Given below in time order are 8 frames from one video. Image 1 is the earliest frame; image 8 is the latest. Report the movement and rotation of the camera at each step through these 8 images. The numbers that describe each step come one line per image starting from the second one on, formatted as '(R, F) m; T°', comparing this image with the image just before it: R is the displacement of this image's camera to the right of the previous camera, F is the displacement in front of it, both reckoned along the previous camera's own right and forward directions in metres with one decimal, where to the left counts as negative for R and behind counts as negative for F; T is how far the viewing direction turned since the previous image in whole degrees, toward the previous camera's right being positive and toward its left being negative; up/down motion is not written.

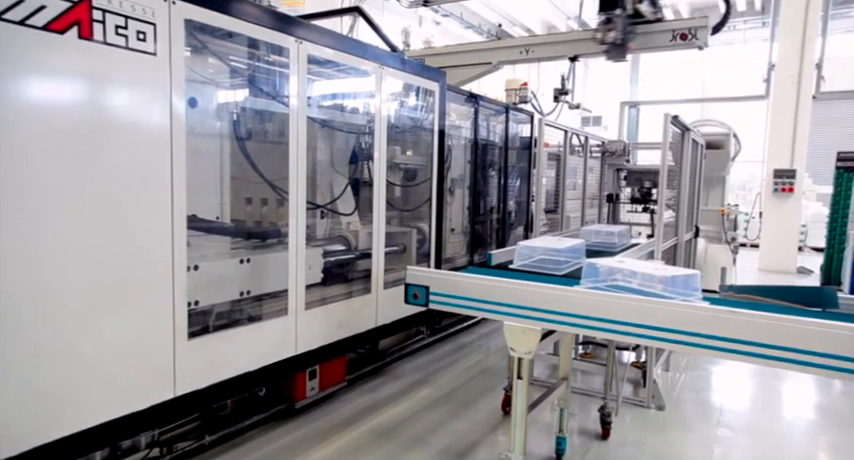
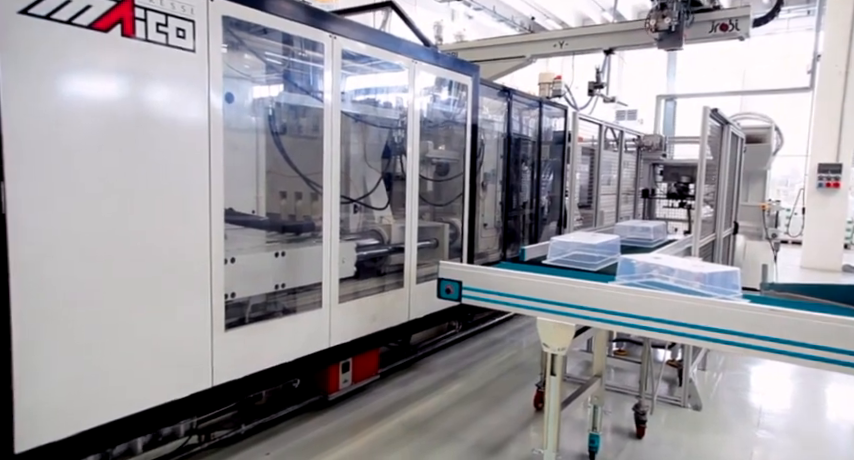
(0.0, 0.0) m; -3°
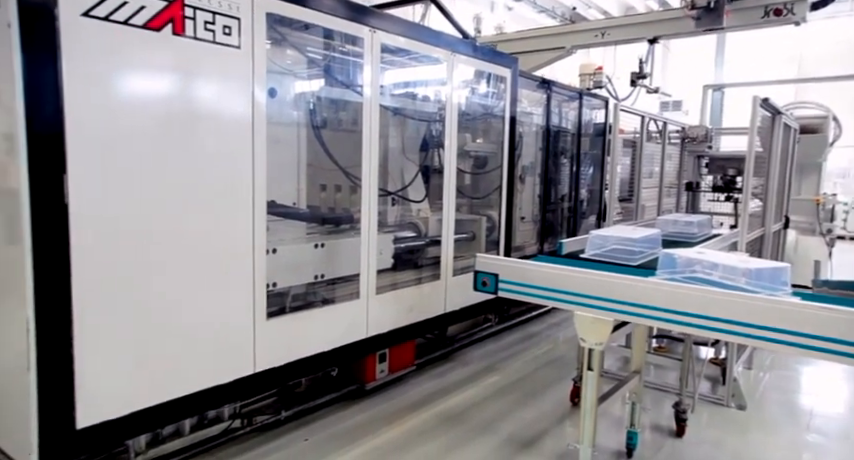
(0.0, 0.0) m; -4°
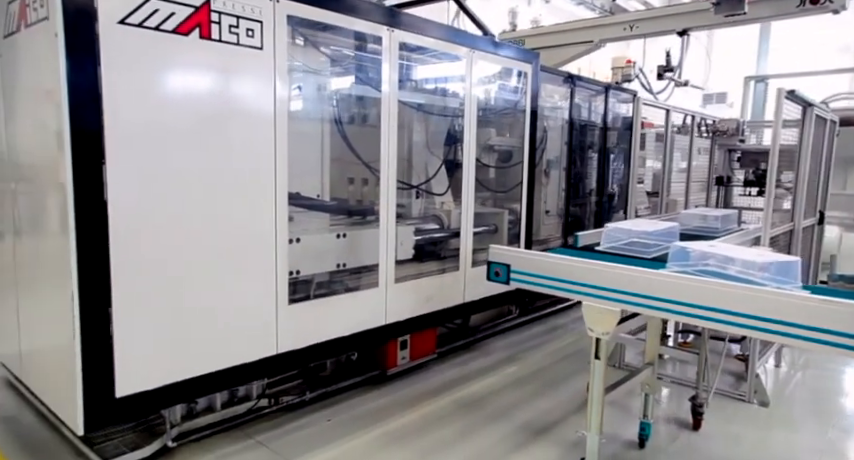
(+0.1, -0.1) m; -4°
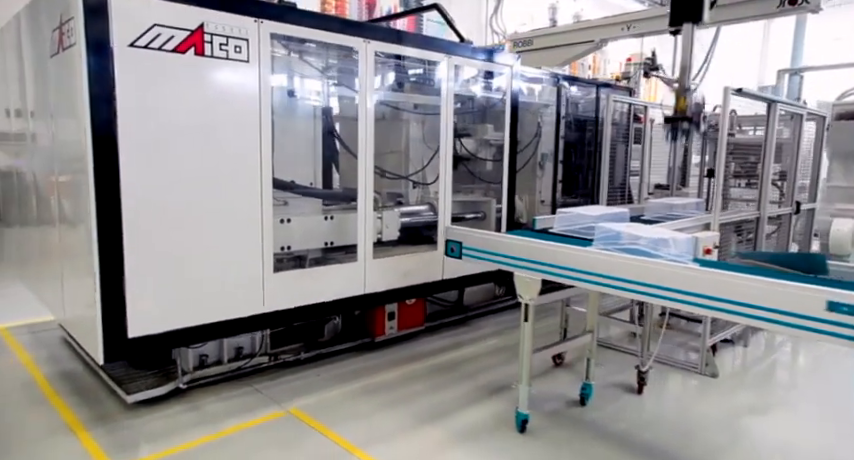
(+0.4, -0.4) m; -6°
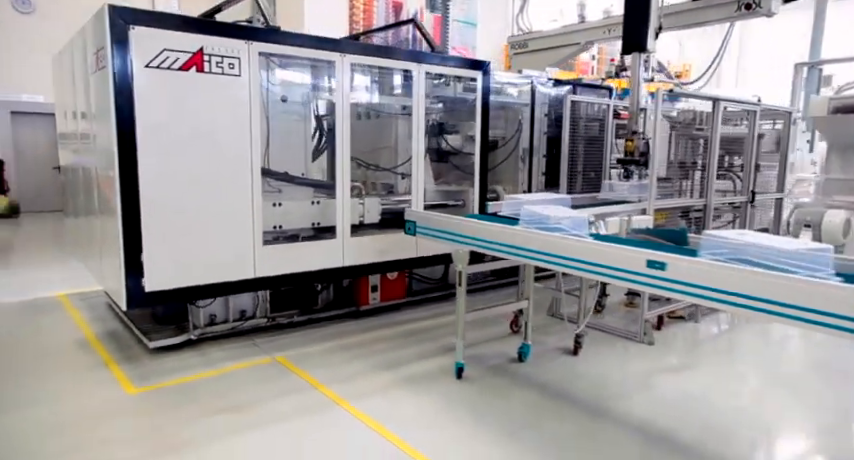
(+0.5, -0.5) m; -5°
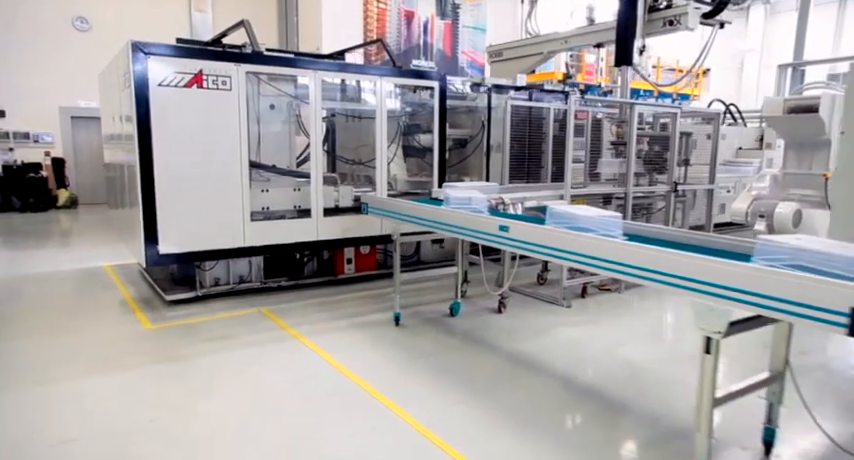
(+0.6, -0.8) m; -4°
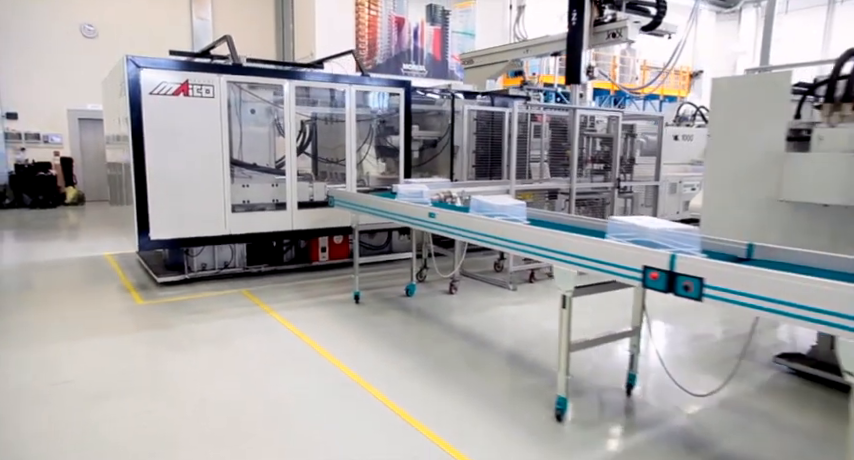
(+0.4, -0.5) m; -1°
